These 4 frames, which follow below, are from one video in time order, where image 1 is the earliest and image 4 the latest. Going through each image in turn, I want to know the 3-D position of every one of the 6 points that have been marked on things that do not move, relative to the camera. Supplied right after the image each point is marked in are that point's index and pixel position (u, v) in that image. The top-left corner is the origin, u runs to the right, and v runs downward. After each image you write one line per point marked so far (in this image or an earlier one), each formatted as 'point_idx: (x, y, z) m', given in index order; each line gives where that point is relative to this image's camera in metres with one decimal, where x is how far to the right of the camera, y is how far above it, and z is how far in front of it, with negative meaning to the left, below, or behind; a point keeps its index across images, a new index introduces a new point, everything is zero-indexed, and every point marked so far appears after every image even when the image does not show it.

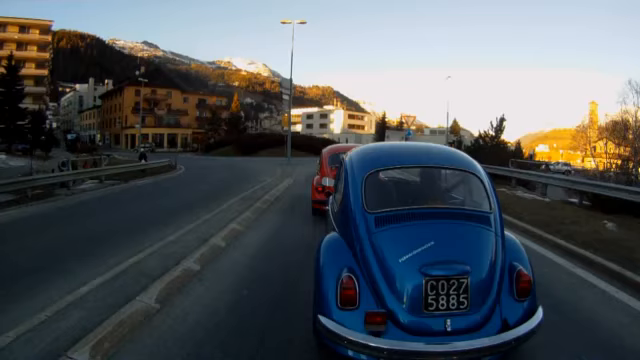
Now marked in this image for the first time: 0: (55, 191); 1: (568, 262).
0: (-7.0, -0.3, +13.3) m
1: (+3.1, -1.1, +6.2) m
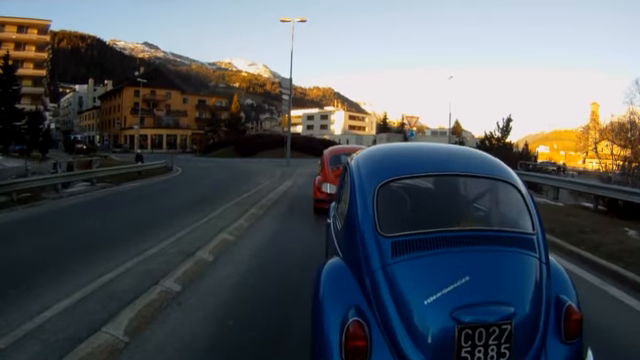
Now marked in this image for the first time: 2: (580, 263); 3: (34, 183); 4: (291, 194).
0: (-6.9, -0.3, +12.9) m
1: (+3.1, -1.1, +5.7) m
2: (+3.3, -1.1, +6.4) m
3: (-6.8, -0.1, +12.1) m
4: (-1.0, -0.5, +16.2) m
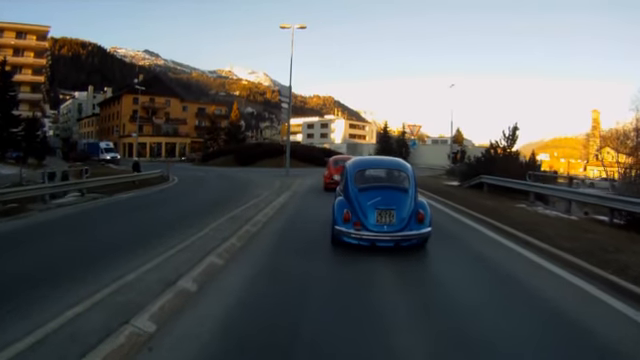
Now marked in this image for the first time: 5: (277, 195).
0: (-6.9, -0.6, +12.5) m
1: (+3.1, -1.3, +5.3) m
2: (+3.3, -1.2, +6.0) m
3: (-6.8, -0.3, +11.7) m
4: (-1.0, -0.8, +15.8) m
5: (-1.6, -0.6, +19.1) m
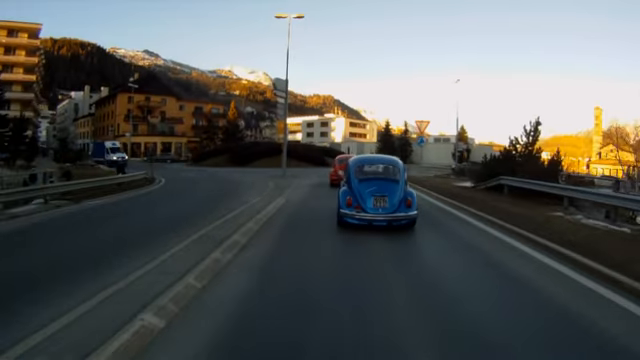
0: (-7.0, -0.7, +11.2) m
1: (+3.1, -1.3, +4.0) m
2: (+3.3, -1.3, +4.7) m
3: (-6.9, -0.4, +10.4) m
4: (-1.0, -0.8, +14.5) m
5: (-1.6, -0.6, +17.8) m
